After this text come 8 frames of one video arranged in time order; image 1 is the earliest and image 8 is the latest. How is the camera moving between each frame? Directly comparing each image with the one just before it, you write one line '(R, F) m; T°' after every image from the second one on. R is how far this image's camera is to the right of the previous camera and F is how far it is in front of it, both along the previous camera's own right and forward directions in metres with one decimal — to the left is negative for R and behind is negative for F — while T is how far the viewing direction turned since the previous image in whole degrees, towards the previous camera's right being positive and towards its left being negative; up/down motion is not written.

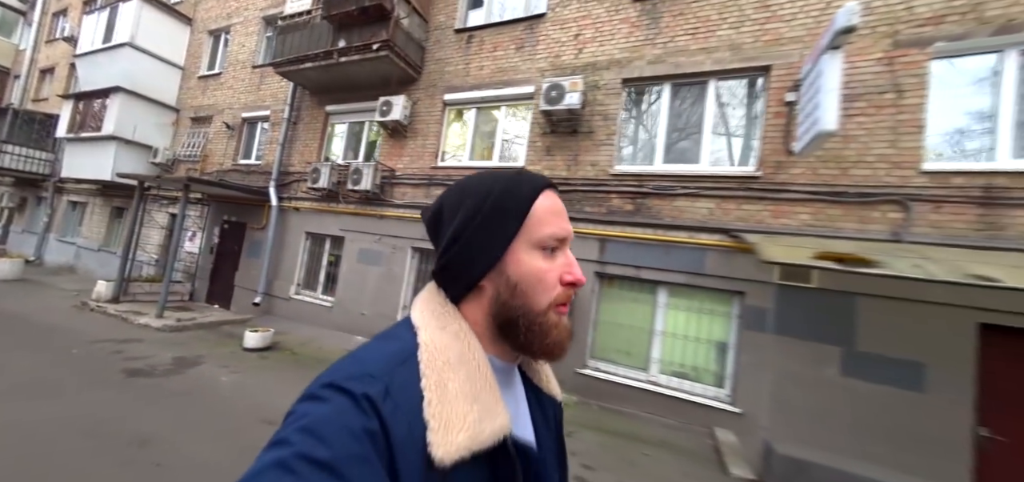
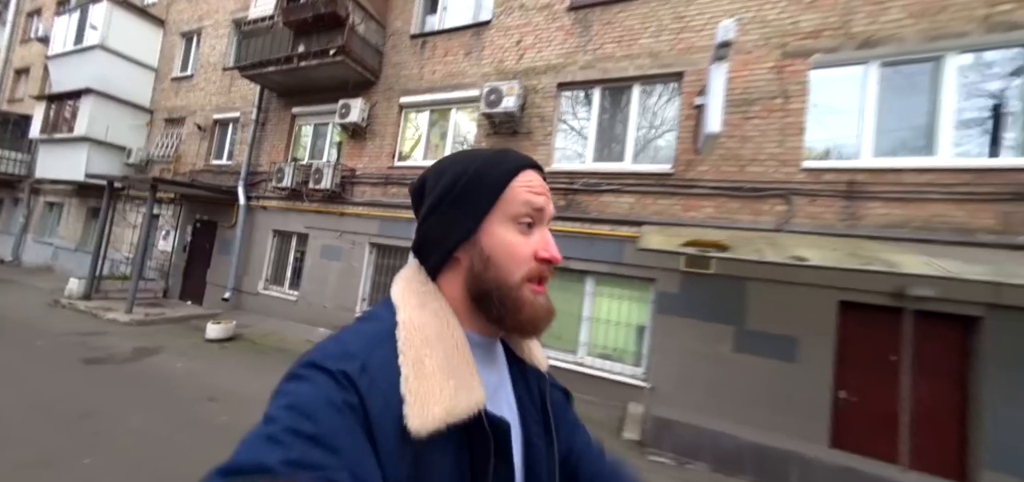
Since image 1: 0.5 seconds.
(+0.8, -0.4) m; +1°
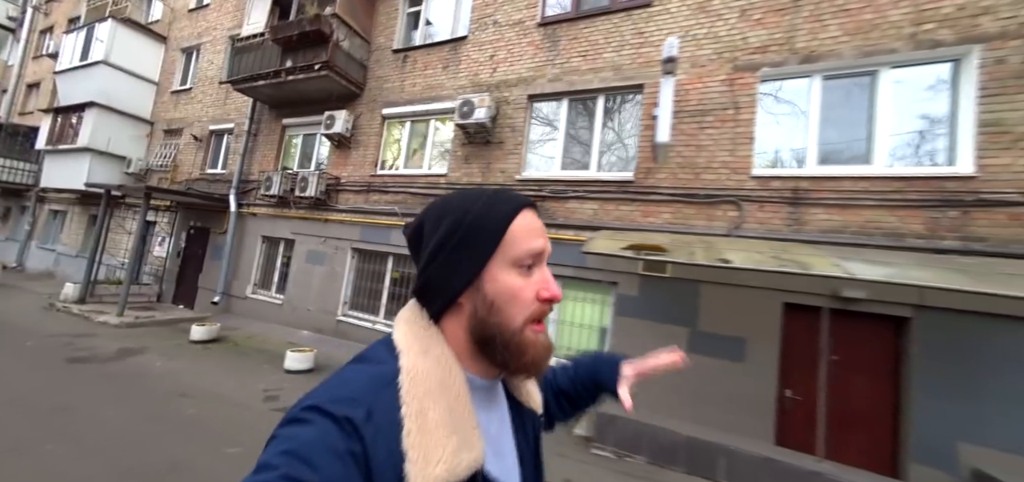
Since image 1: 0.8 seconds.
(+0.5, -0.2) m; -1°
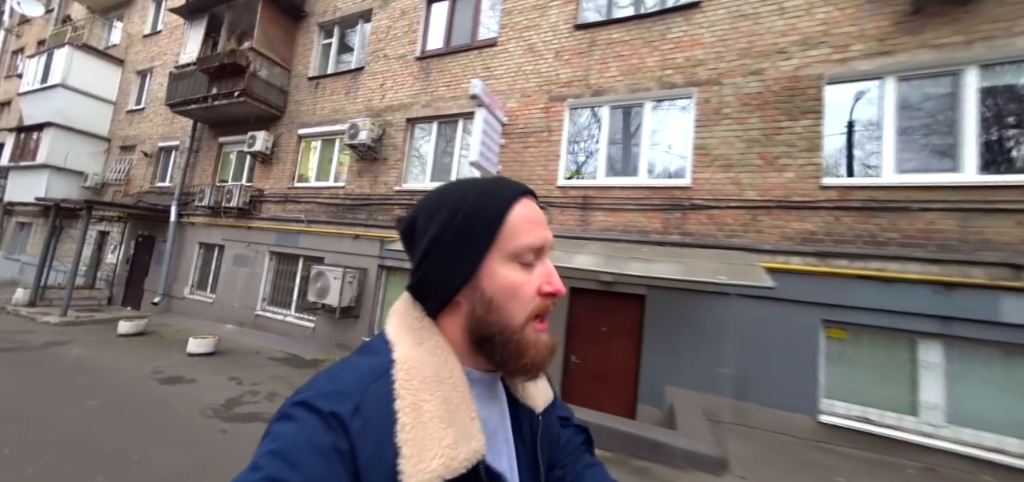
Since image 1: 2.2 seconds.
(+2.3, -1.2) m; +1°
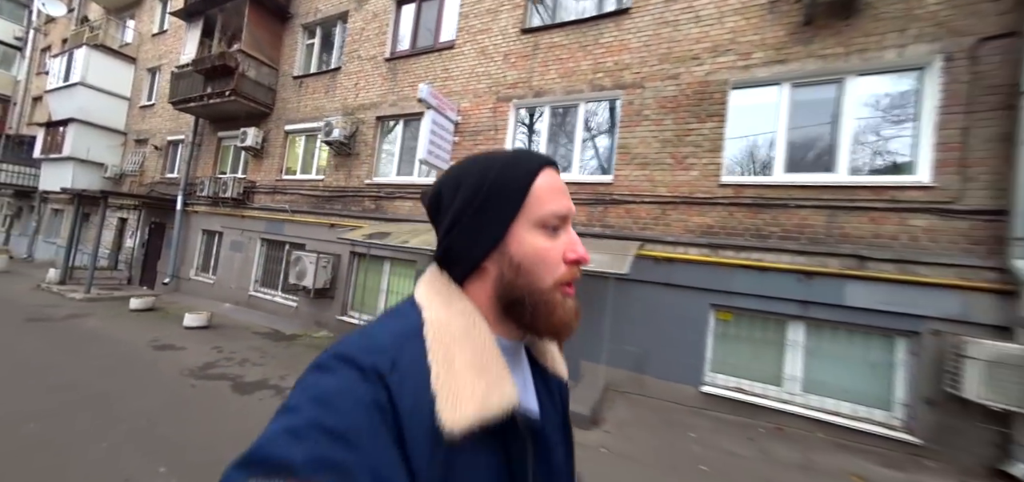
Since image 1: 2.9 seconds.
(+1.2, -0.6) m; -2°
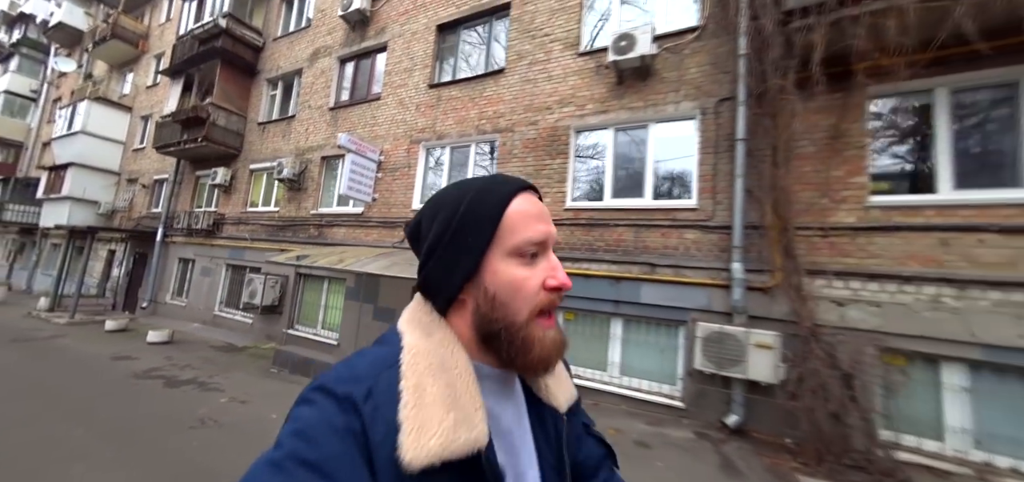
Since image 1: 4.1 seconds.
(+1.9, -1.2) m; 0°
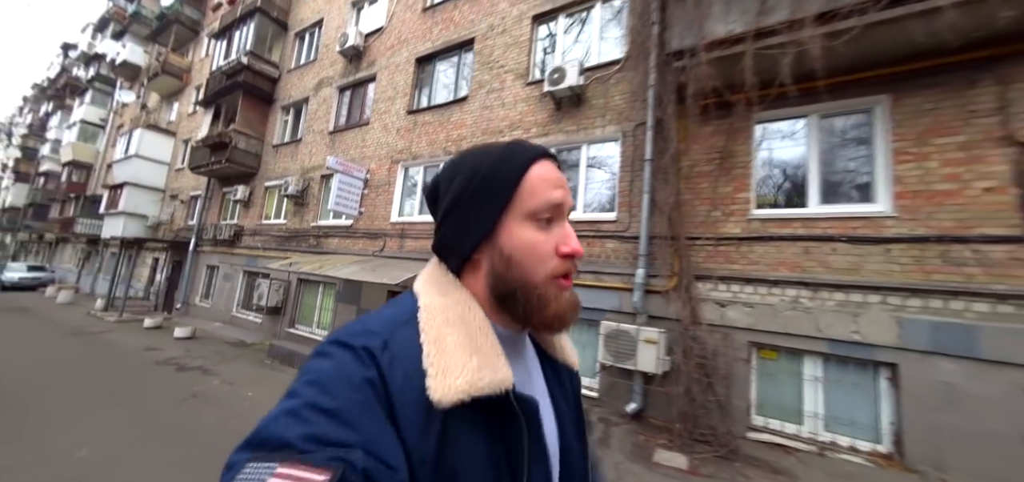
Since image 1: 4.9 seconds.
(+1.4, -0.7) m; -4°
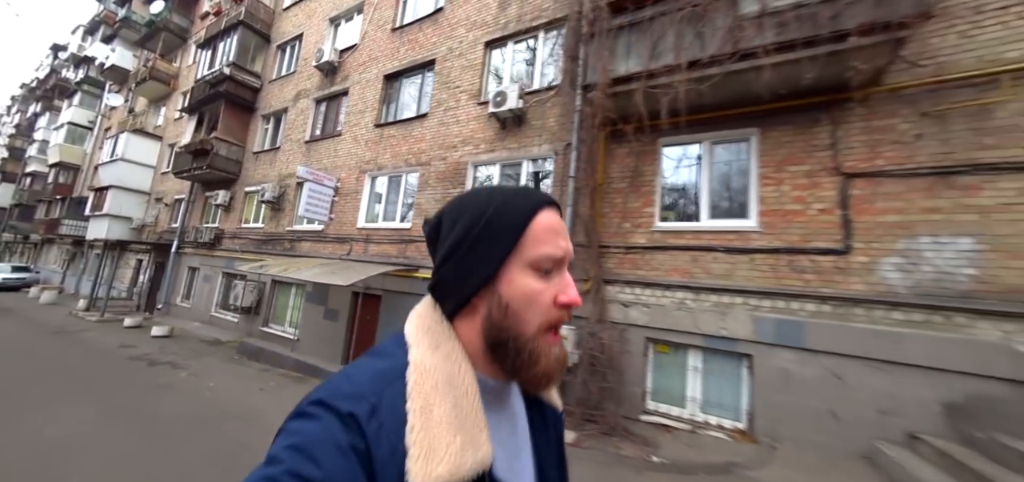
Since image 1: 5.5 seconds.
(+0.9, -0.7) m; +1°
